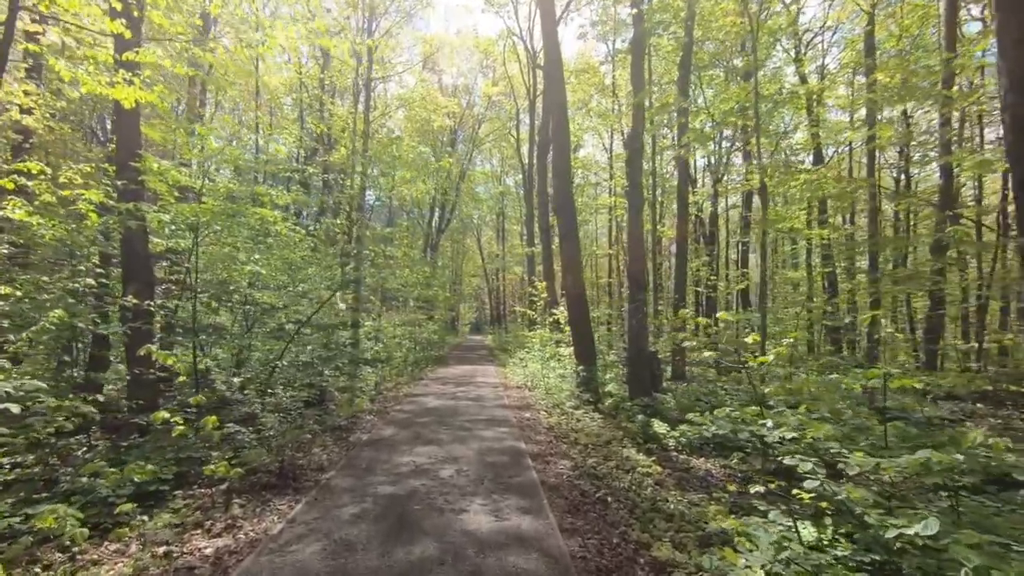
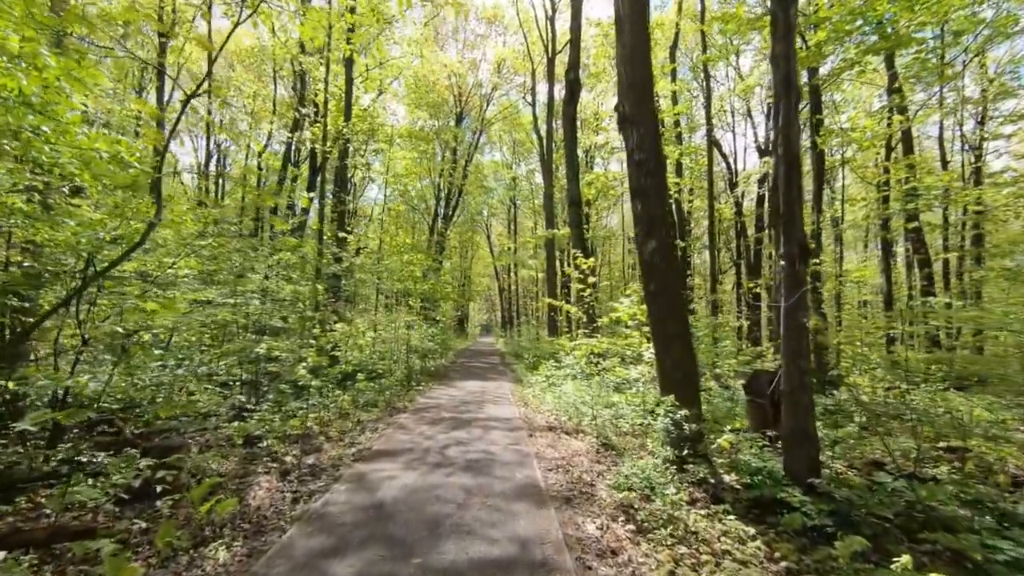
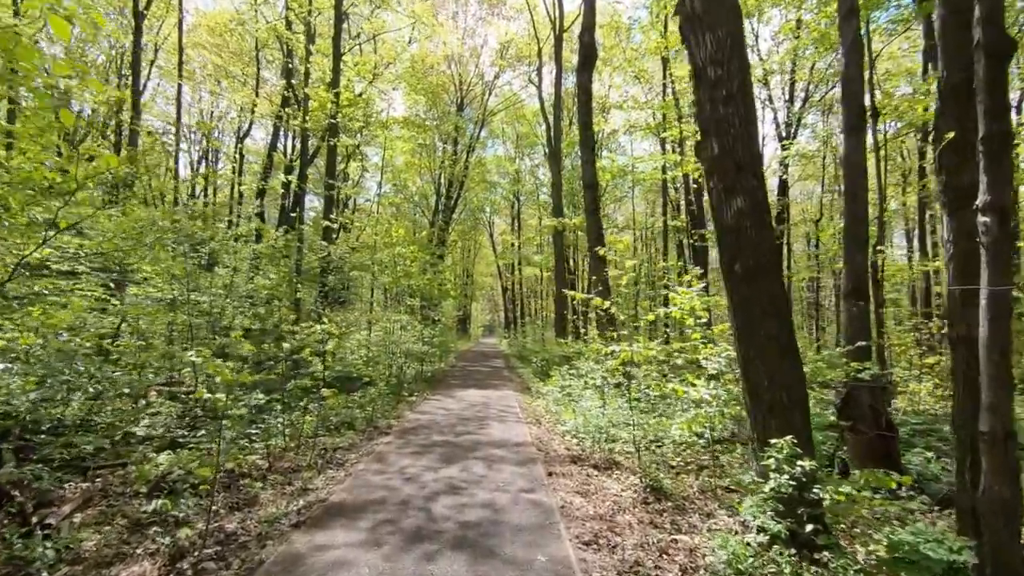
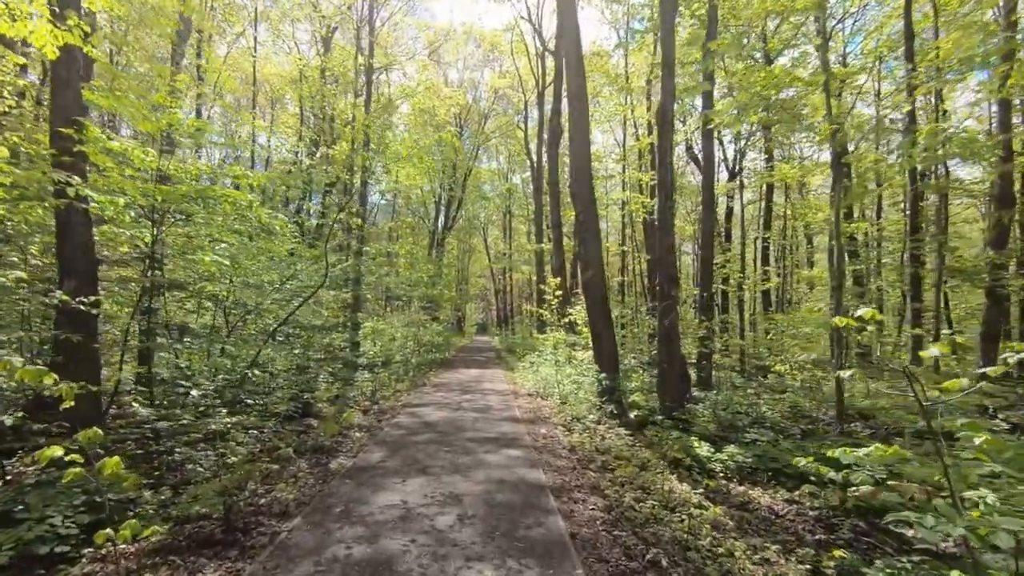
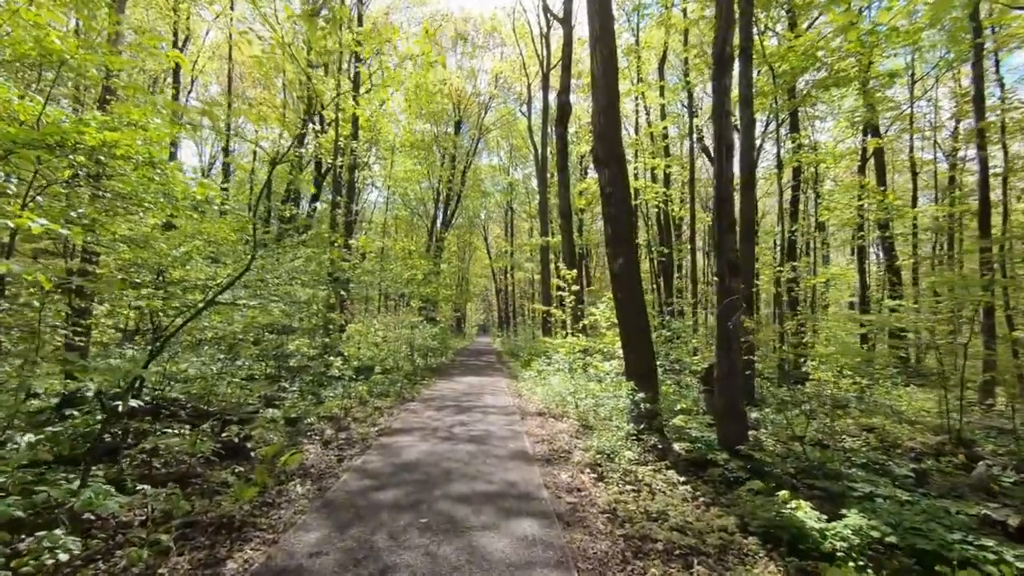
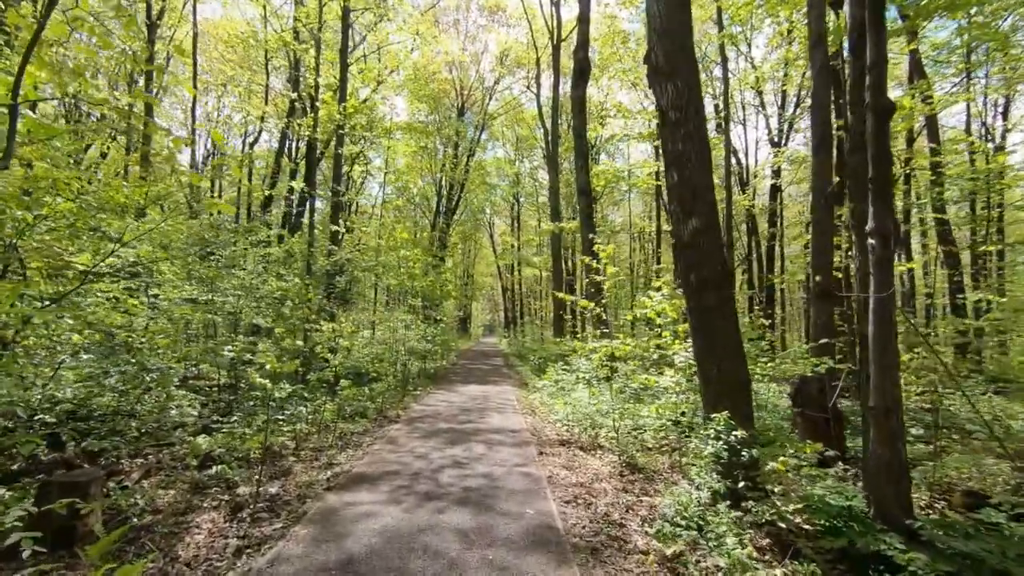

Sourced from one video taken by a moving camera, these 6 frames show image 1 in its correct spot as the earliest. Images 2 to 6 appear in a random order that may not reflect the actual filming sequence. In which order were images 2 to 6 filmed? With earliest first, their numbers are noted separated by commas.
4, 5, 2, 6, 3
